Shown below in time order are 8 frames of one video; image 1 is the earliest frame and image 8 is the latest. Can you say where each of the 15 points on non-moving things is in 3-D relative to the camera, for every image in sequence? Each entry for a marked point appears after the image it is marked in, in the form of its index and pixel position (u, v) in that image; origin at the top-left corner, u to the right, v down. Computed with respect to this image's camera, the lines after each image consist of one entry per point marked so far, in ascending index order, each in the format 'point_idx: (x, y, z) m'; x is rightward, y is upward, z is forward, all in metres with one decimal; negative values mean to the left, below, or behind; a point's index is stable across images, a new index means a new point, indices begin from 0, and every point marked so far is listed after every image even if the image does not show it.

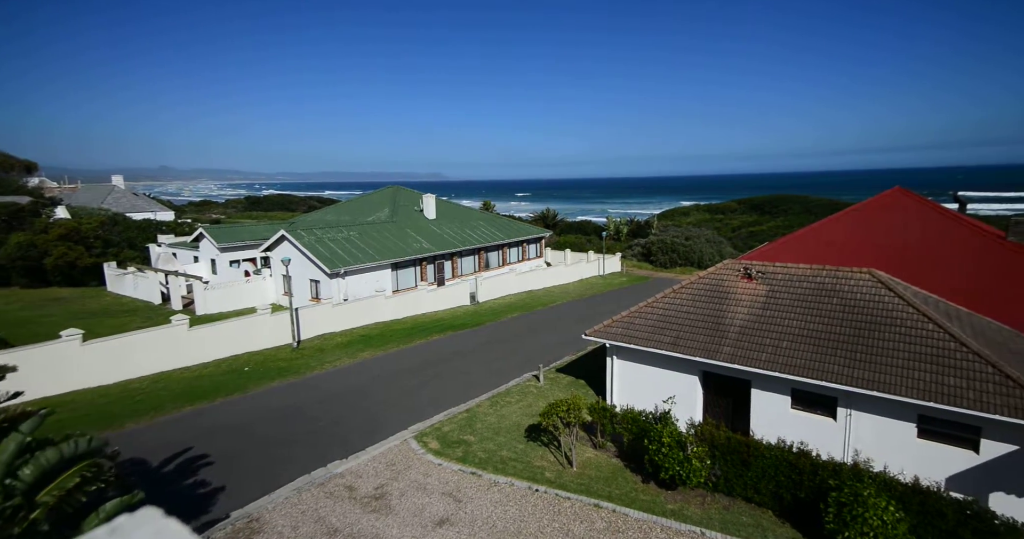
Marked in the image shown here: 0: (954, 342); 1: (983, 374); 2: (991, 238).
0: (+8.8, -1.5, +11.3) m
1: (+8.7, -1.9, +10.5) m
2: (+12.1, +0.8, +14.9) m
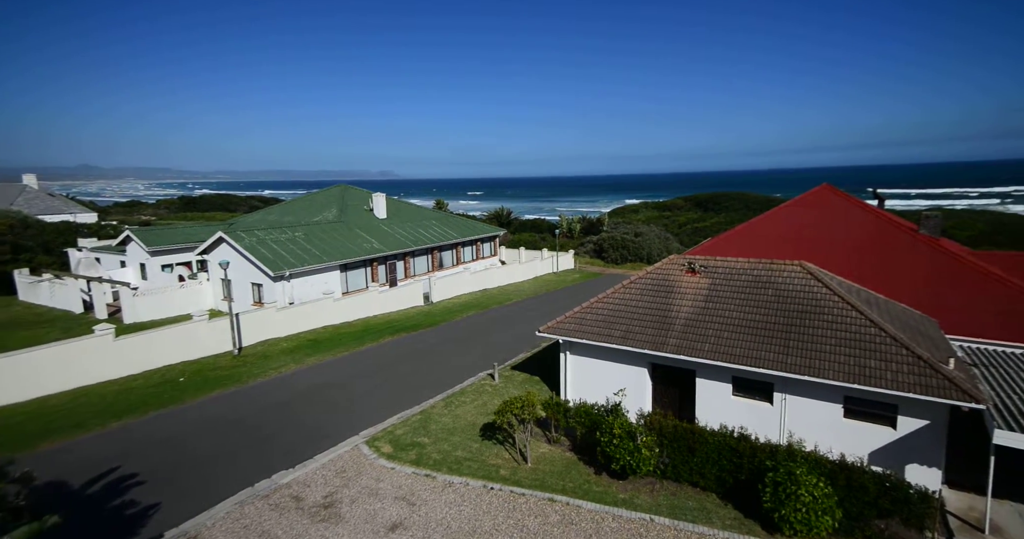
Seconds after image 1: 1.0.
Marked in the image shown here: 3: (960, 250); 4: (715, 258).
0: (+7.7, -1.3, +12.3) m
1: (+7.7, -1.7, +11.5) m
2: (+10.8, +1.1, +16.2) m
3: (+12.2, +0.5, +16.2) m
4: (+5.5, +0.2, +15.6) m
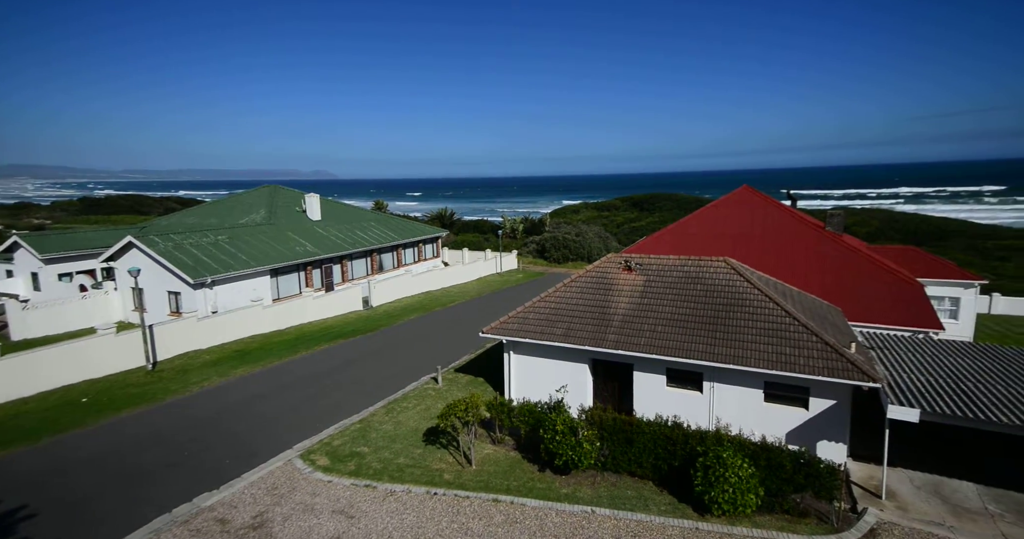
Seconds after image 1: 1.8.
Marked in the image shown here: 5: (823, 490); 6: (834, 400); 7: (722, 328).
0: (+6.4, -1.1, +13.5) m
1: (+6.5, -1.6, +12.7) m
2: (+9.0, +1.3, +17.6) m
3: (+10.5, +0.7, +17.8) m
4: (+3.9, +0.3, +16.5) m
5: (+5.8, -4.1, +10.6) m
6: (+6.7, -2.7, +12.0) m
7: (+4.9, -1.4, +13.5) m
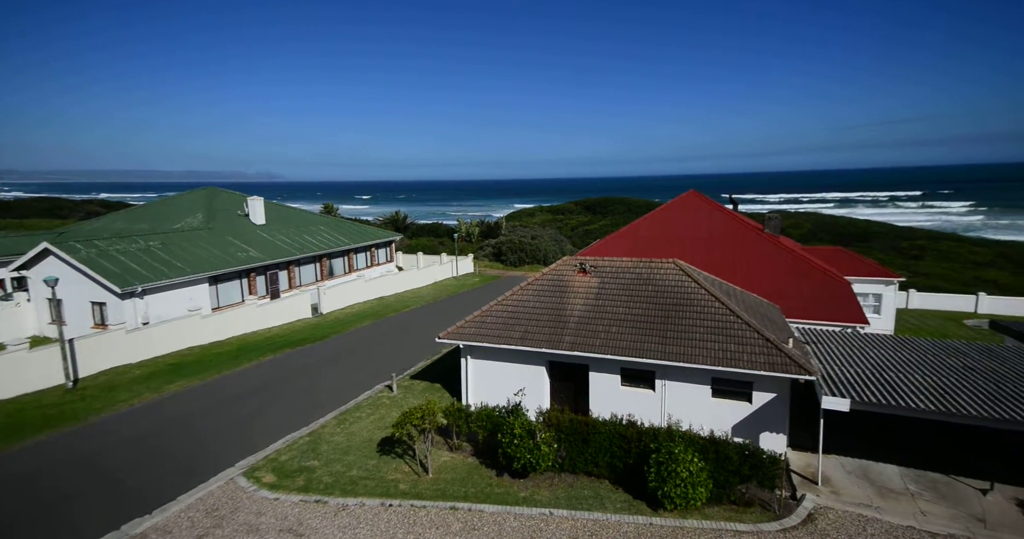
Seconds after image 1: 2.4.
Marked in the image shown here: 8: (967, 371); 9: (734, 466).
0: (+5.4, -1.1, +14.2) m
1: (+5.5, -1.6, +13.4) m
2: (+7.6, +1.2, +18.6) m
3: (+9.1, +0.7, +18.8) m
4: (+2.6, +0.3, +17.1) m
5: (+4.9, -4.1, +11.3) m
6: (+5.7, -2.7, +12.8) m
7: (+3.9, -1.4, +14.1) m
8: (+9.1, -2.0, +11.7) m
9: (+4.3, -3.8, +11.3) m
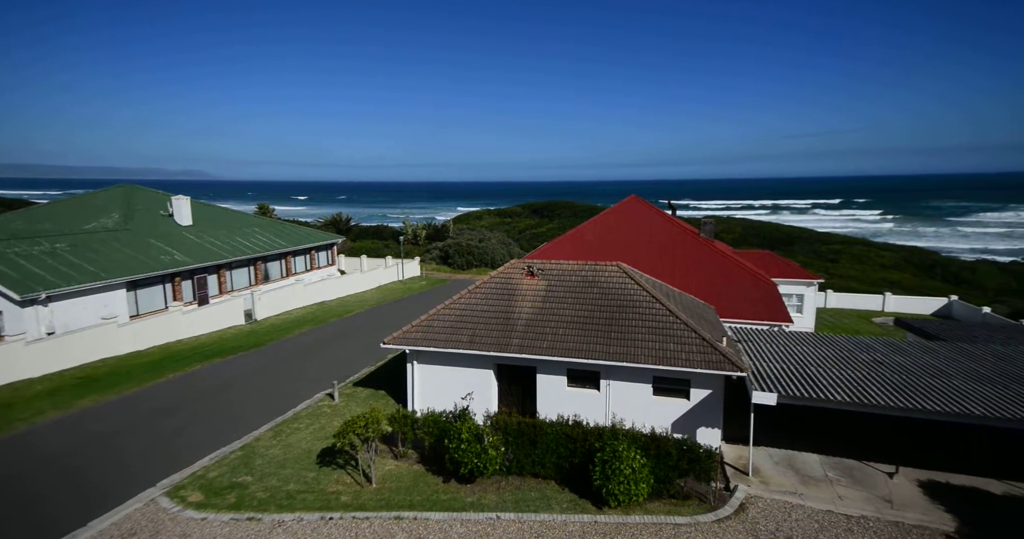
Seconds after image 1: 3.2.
0: (+4.0, -1.2, +14.8) m
1: (+4.3, -1.6, +14.1) m
2: (+5.9, +1.2, +19.4) m
3: (+7.3, +0.6, +19.8) m
4: (+1.0, +0.2, +17.5) m
5: (+3.9, -4.1, +11.9) m
6: (+4.5, -2.7, +13.4) m
7: (+2.6, -1.5, +14.6) m
8: (+7.9, -2.0, +12.7) m
9: (+3.2, -3.9, +11.8) m
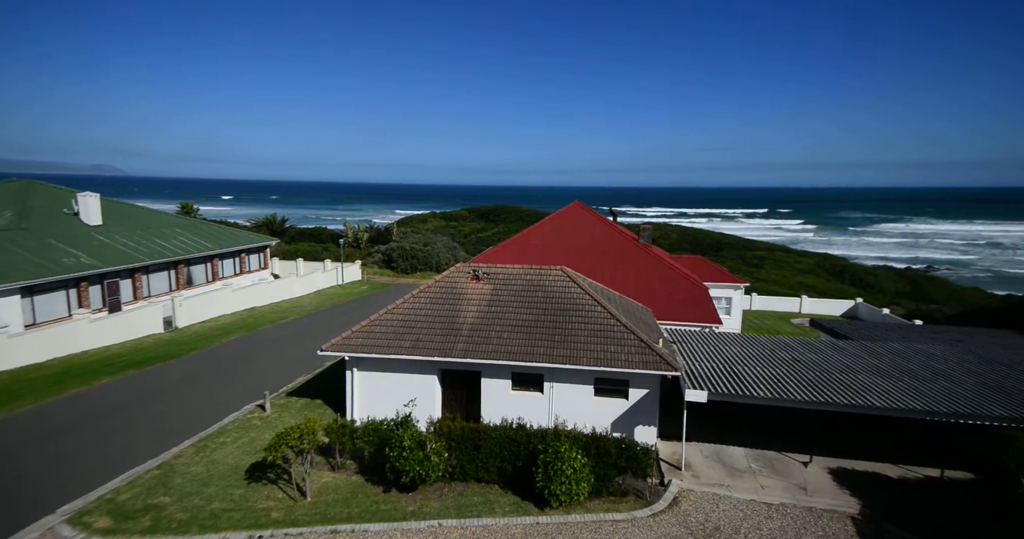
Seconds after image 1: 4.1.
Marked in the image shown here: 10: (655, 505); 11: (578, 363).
0: (+2.6, -1.3, +15.4) m
1: (+2.9, -1.7, +14.7) m
2: (+4.1, +1.0, +20.2) m
3: (+5.5, +0.5, +20.7) m
4: (-0.6, +0.1, +17.8) m
5: (+2.7, -4.2, +12.4) m
6: (+3.2, -2.8, +14.1) m
7: (+1.2, -1.5, +15.1) m
8: (+6.7, -2.1, +13.7) m
9: (+2.0, -3.9, +12.4) m
10: (+2.9, -4.7, +11.8) m
11: (+1.5, -2.2, +14.0) m
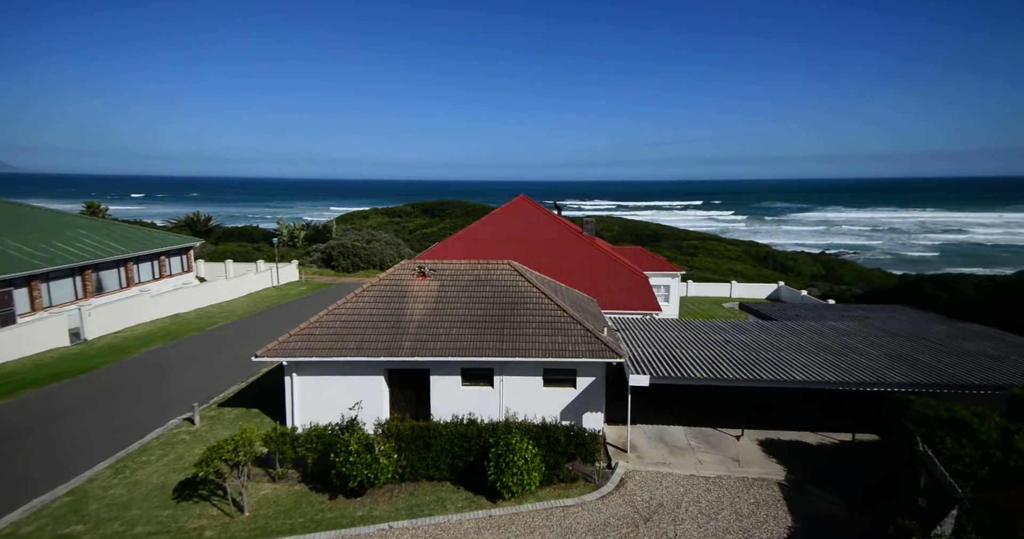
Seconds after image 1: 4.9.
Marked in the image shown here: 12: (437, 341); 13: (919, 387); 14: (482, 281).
0: (+1.2, -1.1, +15.9) m
1: (+1.6, -1.5, +15.2) m
2: (+2.2, +1.3, +20.8) m
3: (+3.6, +0.8, +21.4) m
4: (-2.2, +0.3, +18.0) m
5: (+1.6, -4.0, +13.0) m
6: (+2.0, -2.6, +14.6) m
7: (-0.2, -1.4, +15.5) m
8: (+5.4, -1.8, +14.5) m
9: (+1.0, -3.7, +12.8) m
10: (+1.9, -4.5, +12.3) m
11: (+0.3, -2.0, +14.4) m
12: (-2.0, -1.6, +15.0) m
13: (+8.2, -2.4, +11.9) m
14: (-0.9, -0.2, +17.1) m
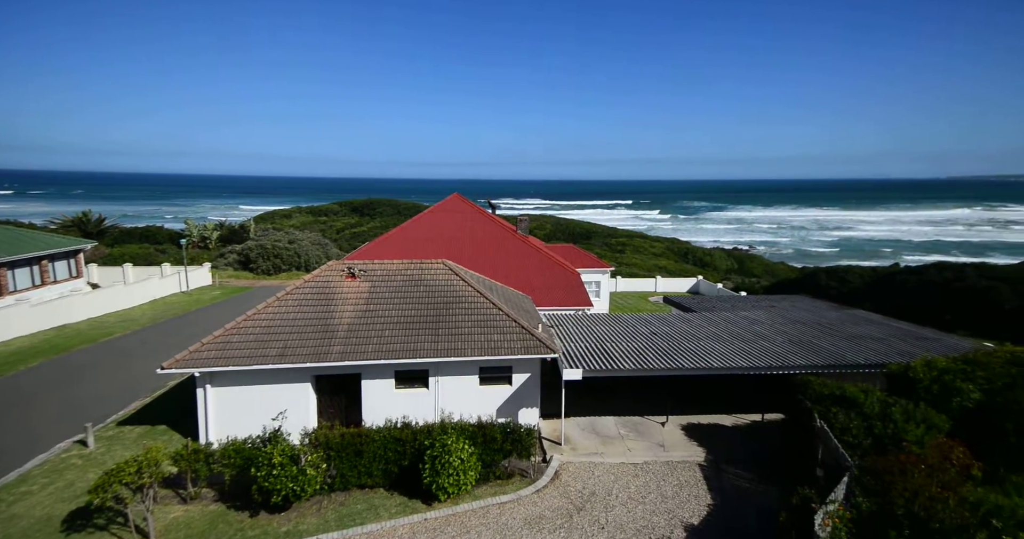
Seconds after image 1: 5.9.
0: (-0.6, -1.0, +16.2) m
1: (-0.1, -1.4, +15.6) m
2: (-0.1, +1.4, +21.1) m
3: (+1.2, +0.9, +21.9) m
4: (-4.2, +0.3, +17.9) m
5: (+0.2, -3.9, +13.3) m
6: (+0.3, -2.5, +15.0) m
7: (-1.9, -1.3, +15.6) m
8: (+3.8, -1.7, +15.3) m
9: (-0.4, -3.7, +13.1) m
10: (+0.5, -4.4, +12.7) m
11: (-1.3, -1.9, +14.6) m
12: (-3.6, -1.6, +14.9) m
13: (+6.9, -2.3, +12.9) m
14: (-2.8, -0.2, +17.1) m
